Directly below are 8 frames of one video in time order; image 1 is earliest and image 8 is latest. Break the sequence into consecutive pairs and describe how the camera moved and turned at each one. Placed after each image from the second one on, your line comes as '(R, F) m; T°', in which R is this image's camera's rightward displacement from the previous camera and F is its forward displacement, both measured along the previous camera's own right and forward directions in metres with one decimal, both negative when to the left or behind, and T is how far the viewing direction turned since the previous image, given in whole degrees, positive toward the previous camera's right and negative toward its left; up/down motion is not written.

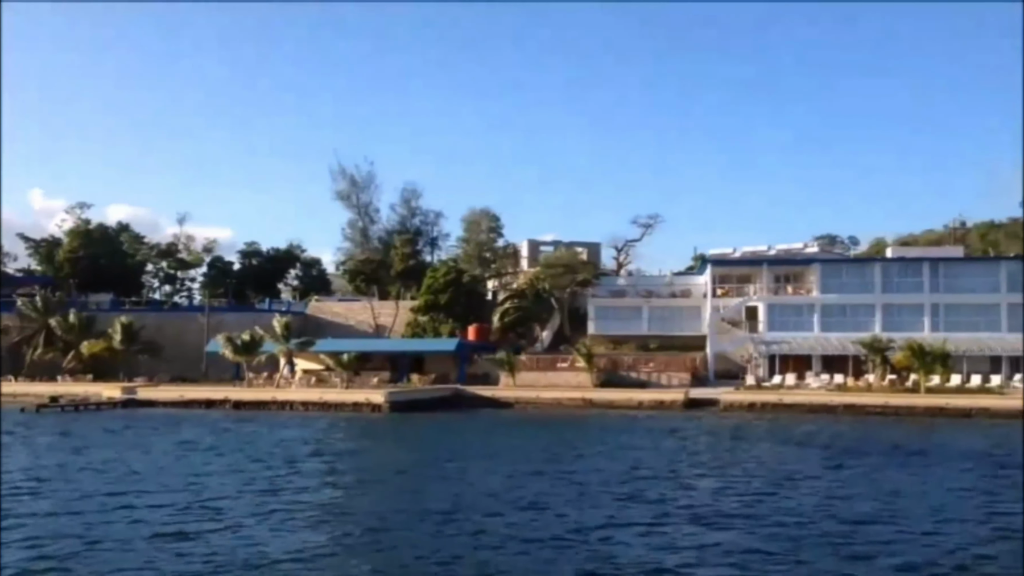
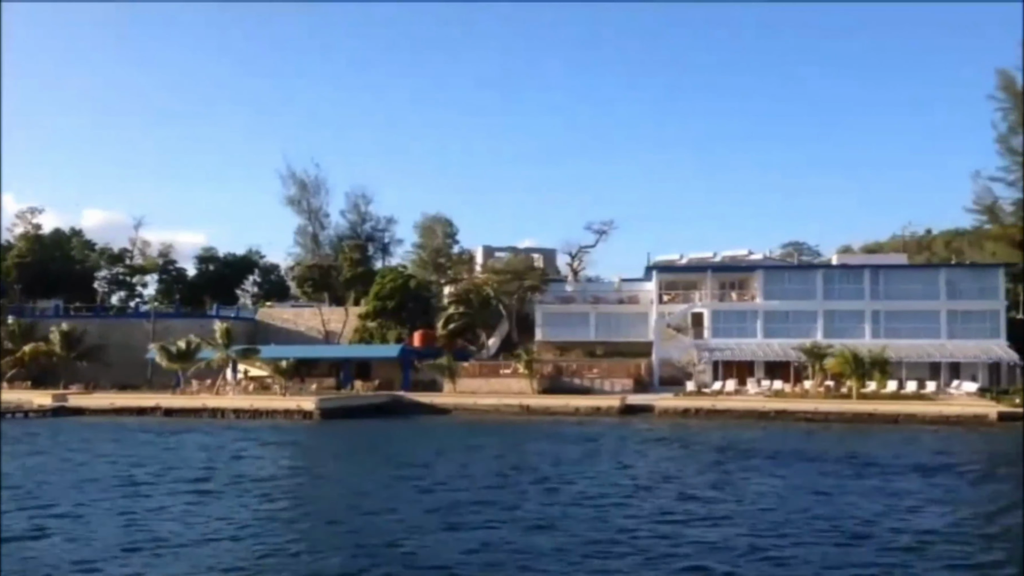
(+4.0, +0.1) m; +1°
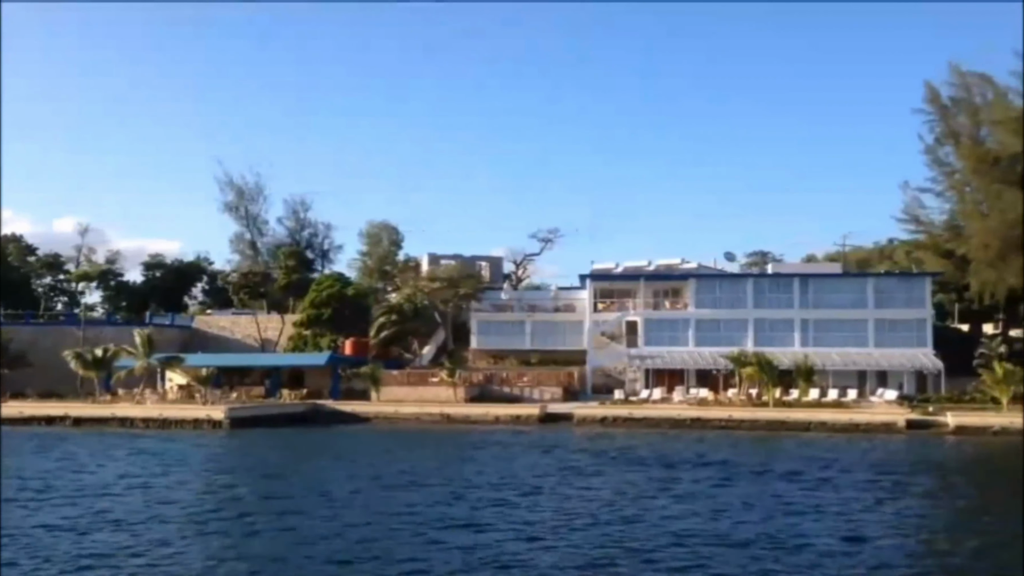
(+5.4, +0.3) m; +2°
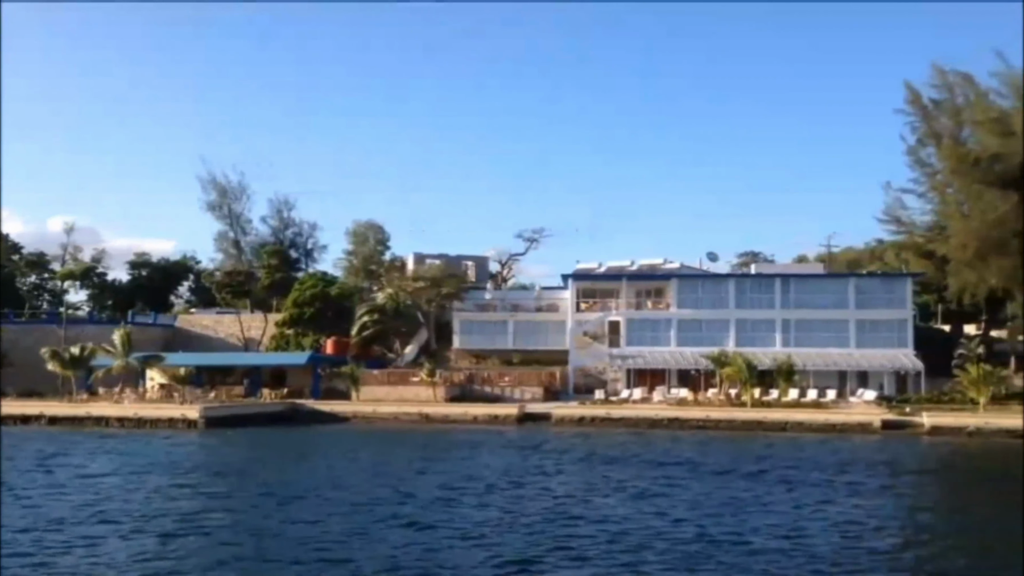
(-19.7, -7.0) m; -5°
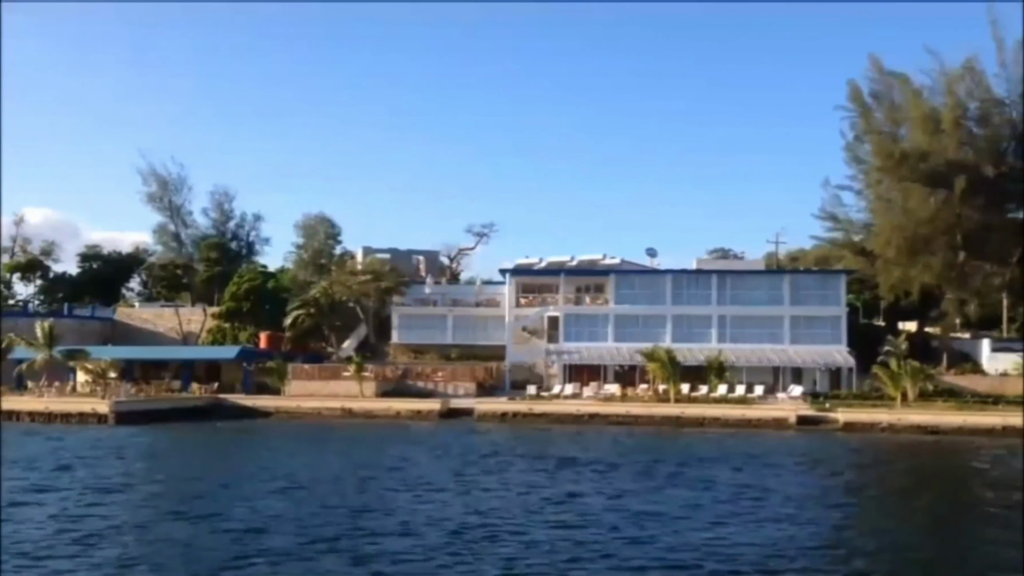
(+2.4, +0.3) m; +2°
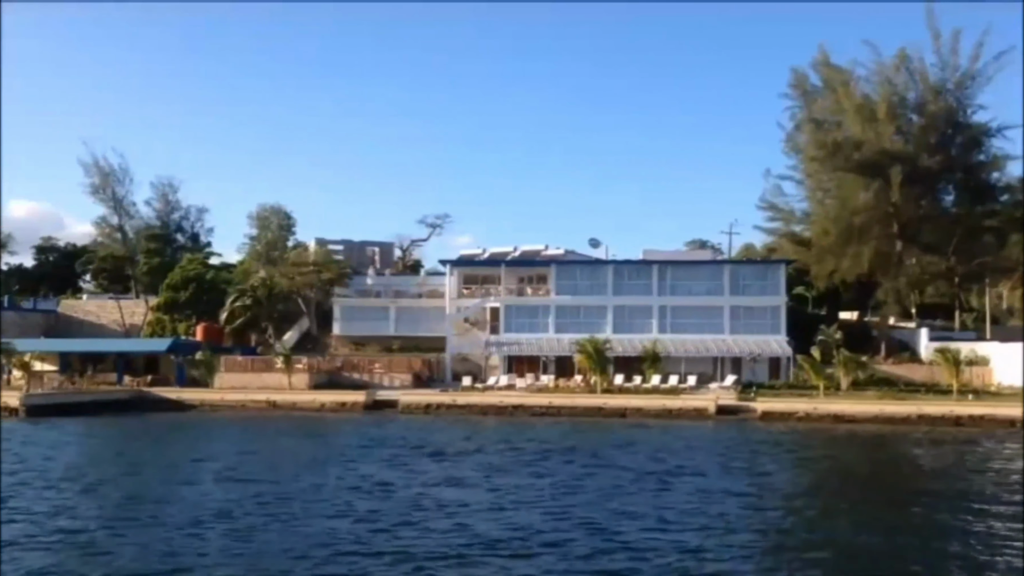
(+2.6, +0.3) m; +1°
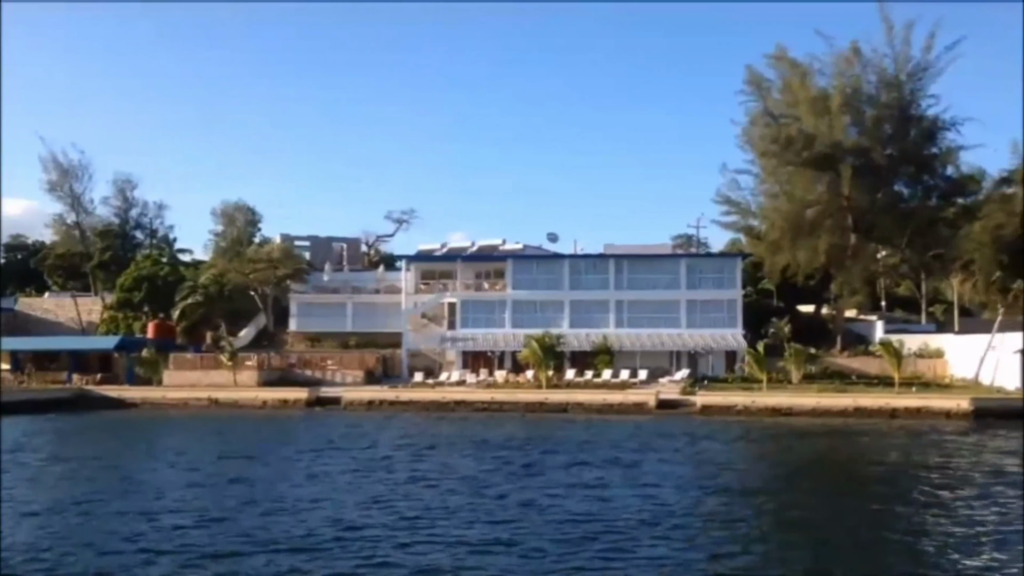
(+2.1, +0.3) m; +1°
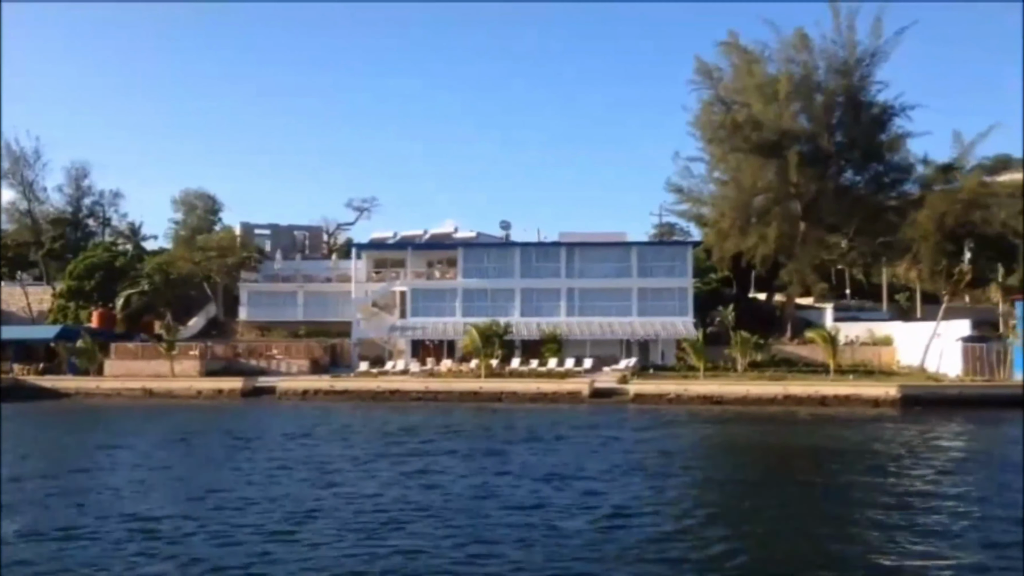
(+2.2, +0.3) m; +1°
